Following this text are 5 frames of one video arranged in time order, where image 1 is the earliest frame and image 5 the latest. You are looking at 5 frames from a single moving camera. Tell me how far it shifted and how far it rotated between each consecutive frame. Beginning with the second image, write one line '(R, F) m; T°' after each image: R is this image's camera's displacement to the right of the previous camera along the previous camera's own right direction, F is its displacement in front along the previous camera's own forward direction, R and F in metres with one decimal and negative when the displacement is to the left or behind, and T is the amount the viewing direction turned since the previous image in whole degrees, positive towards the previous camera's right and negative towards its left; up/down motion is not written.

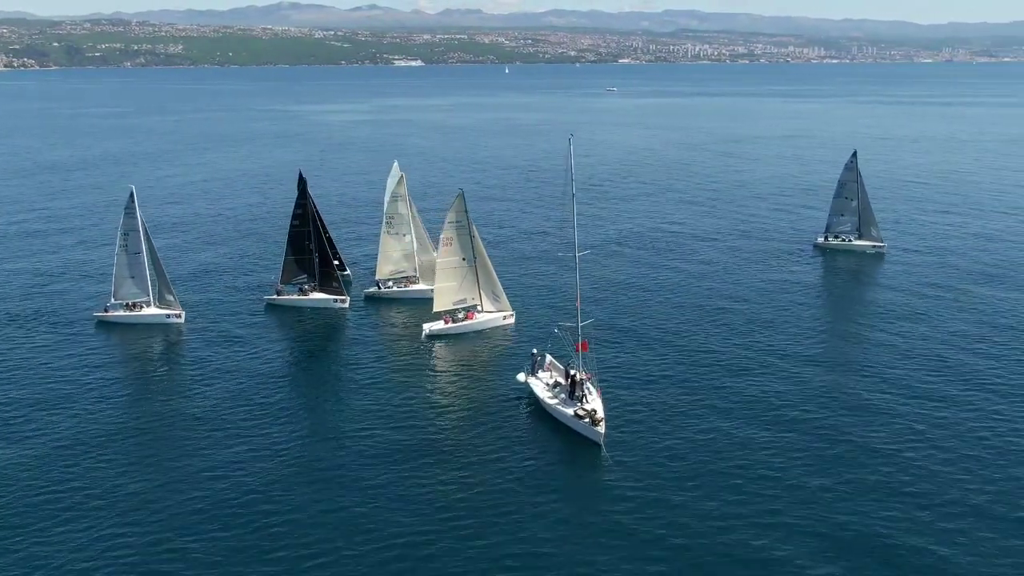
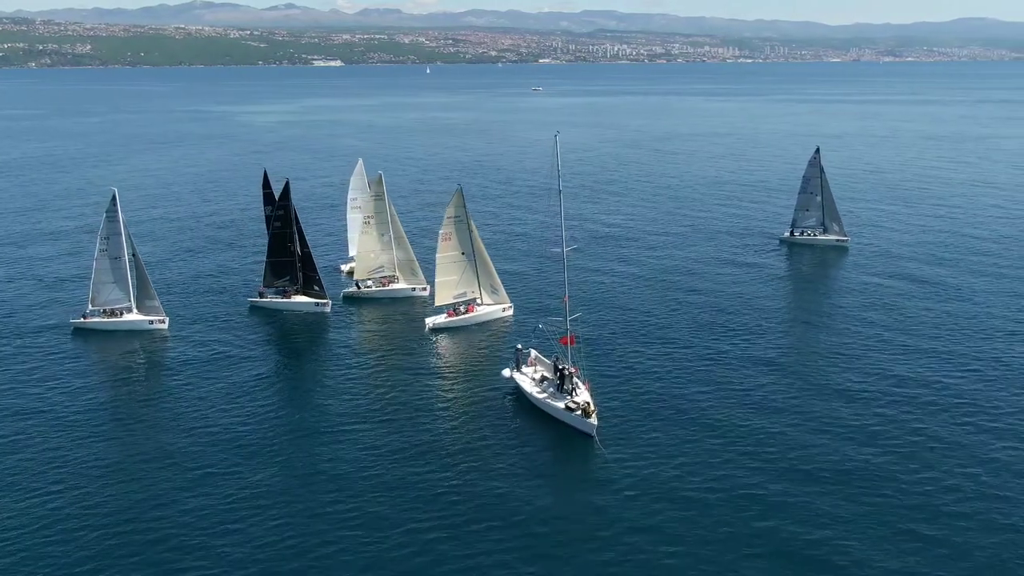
(-2.9, -0.3) m; +5°
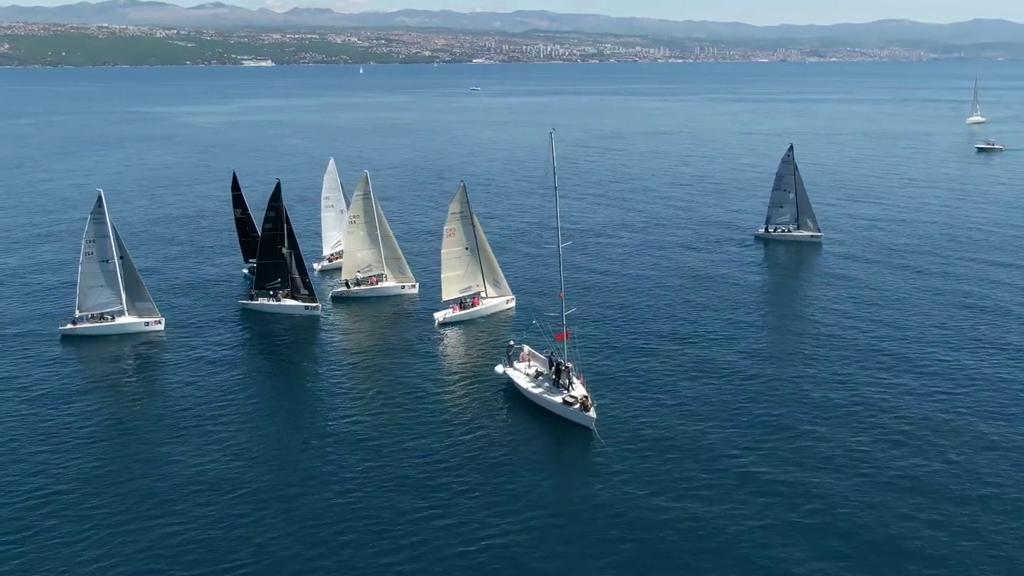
(-2.5, 0.0) m; +4°
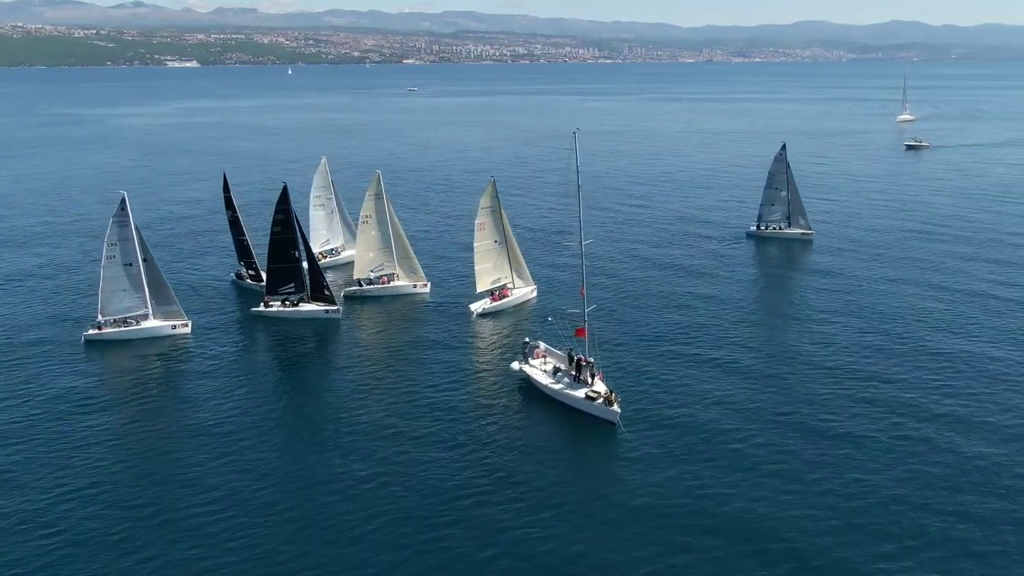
(-3.9, -0.4) m; +4°
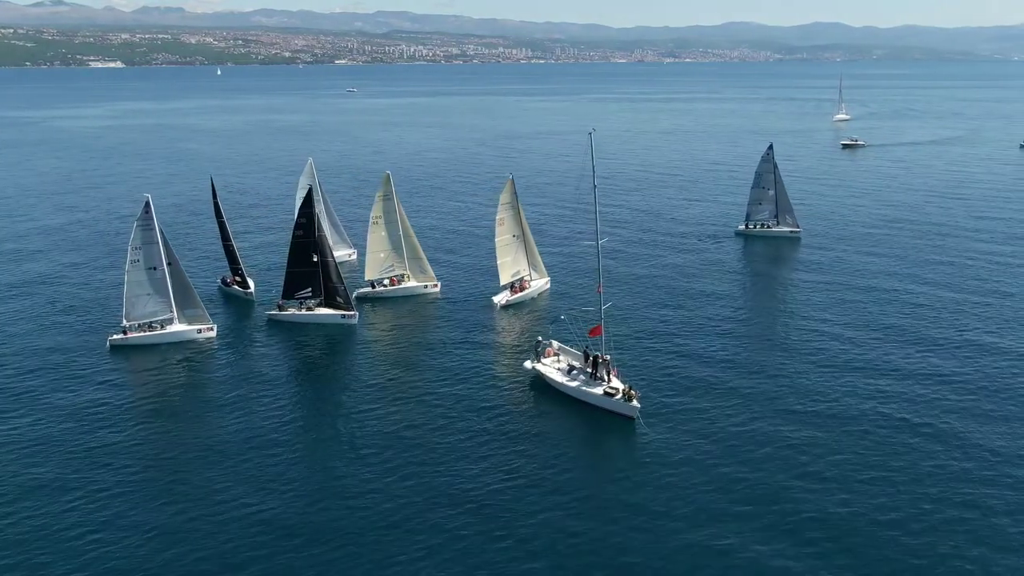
(-3.7, -0.5) m; +3°
